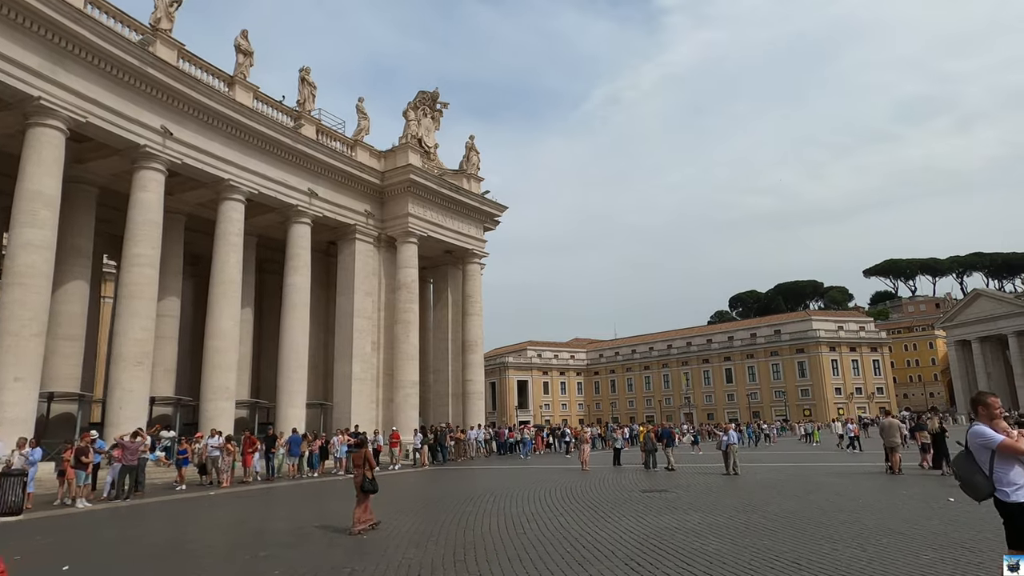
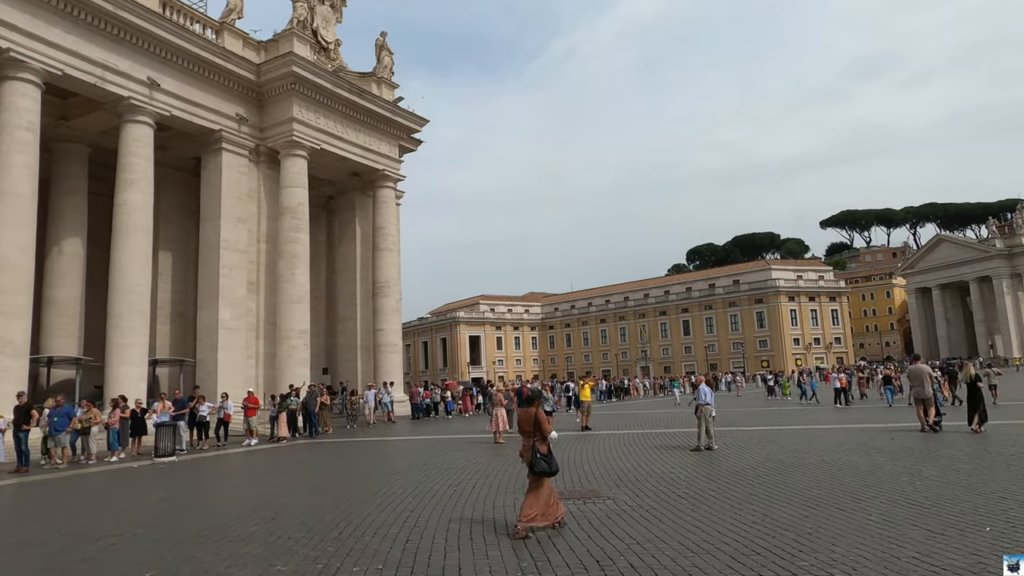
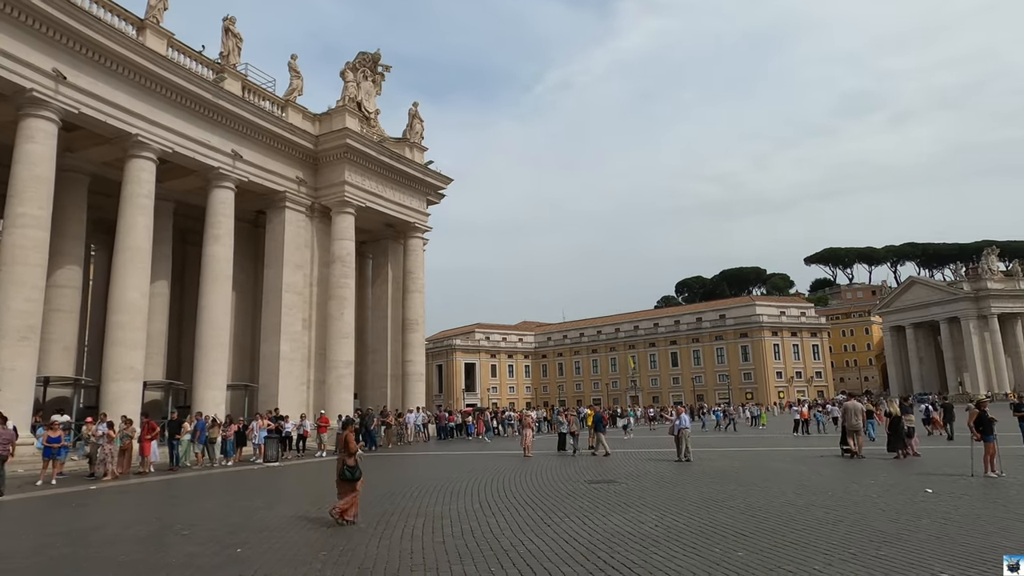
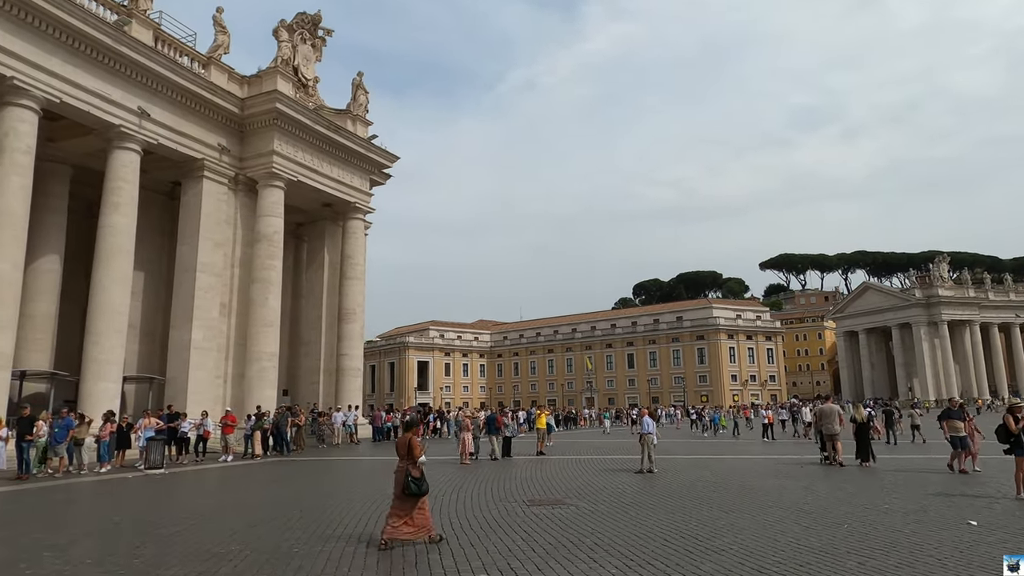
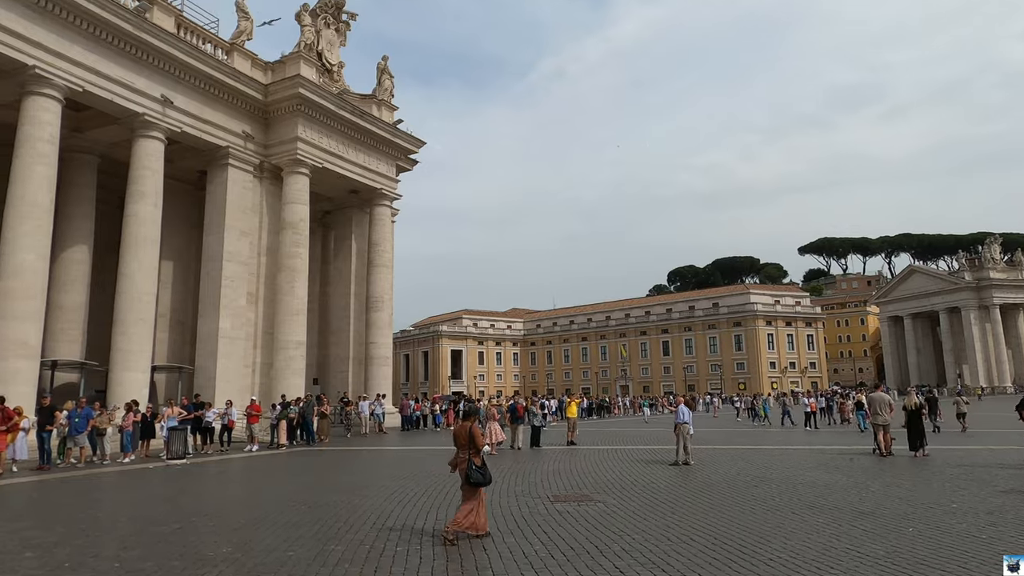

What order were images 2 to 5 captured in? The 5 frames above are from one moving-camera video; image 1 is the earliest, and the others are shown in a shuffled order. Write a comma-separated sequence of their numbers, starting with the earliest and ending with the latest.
3, 4, 5, 2
